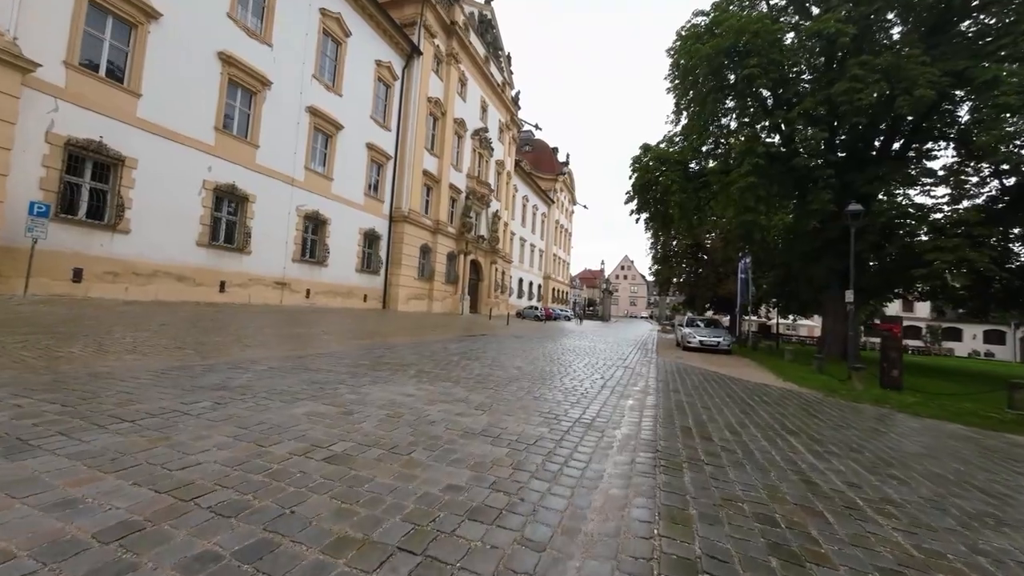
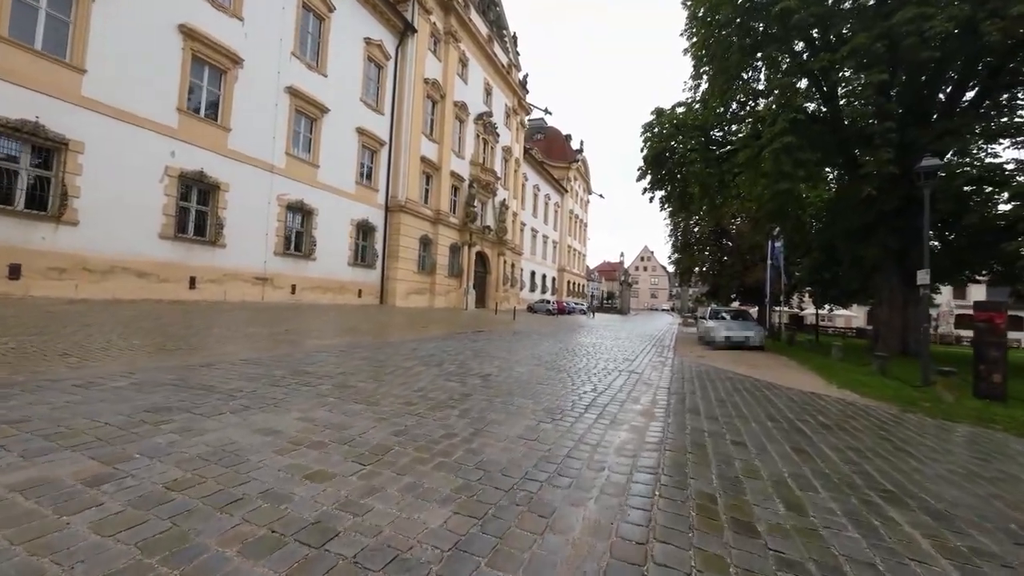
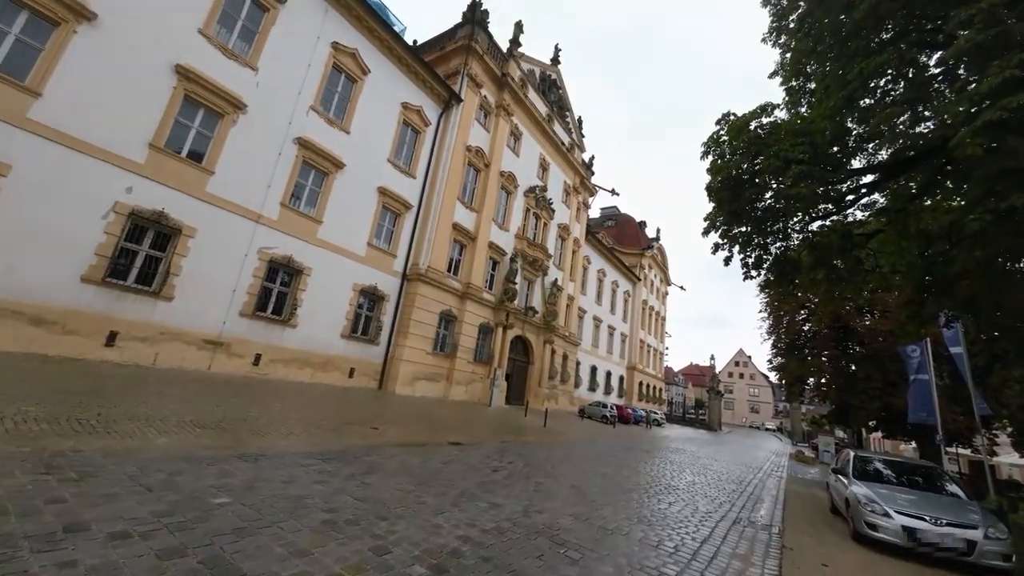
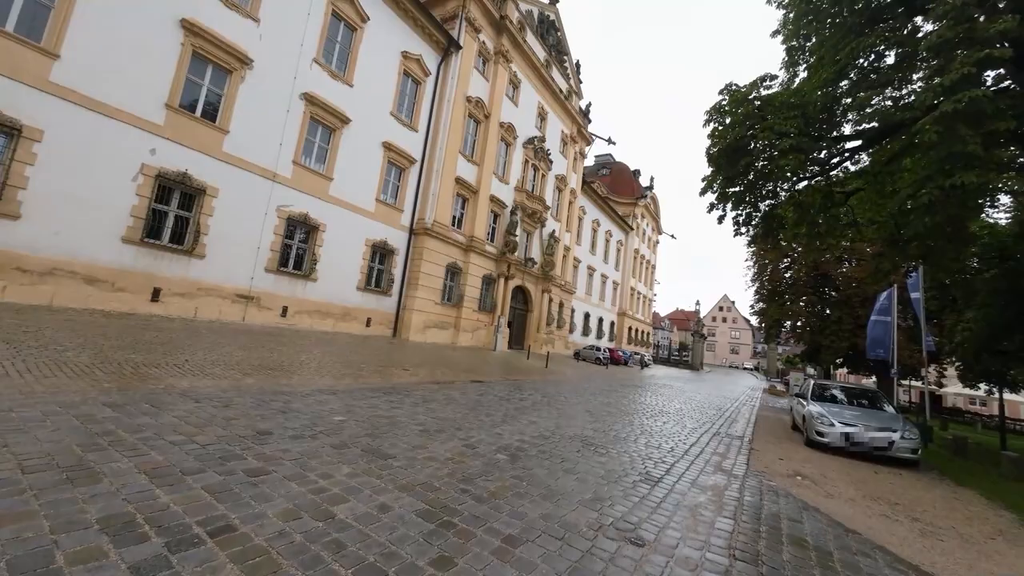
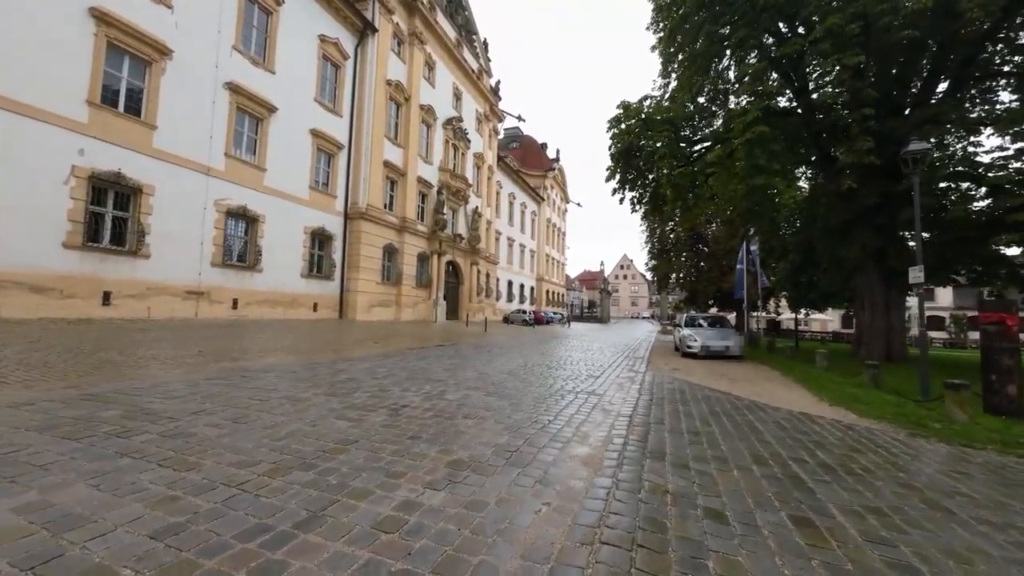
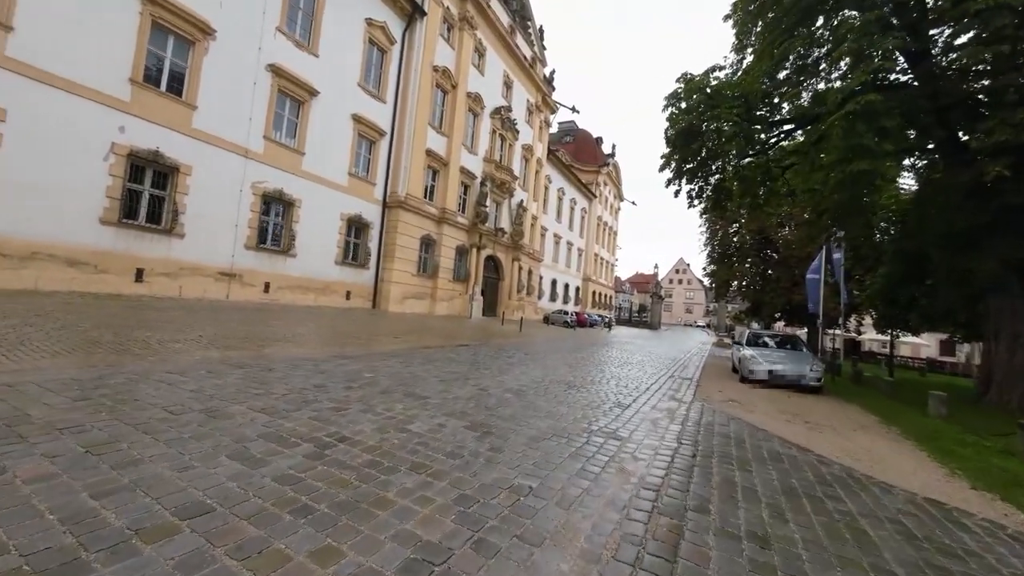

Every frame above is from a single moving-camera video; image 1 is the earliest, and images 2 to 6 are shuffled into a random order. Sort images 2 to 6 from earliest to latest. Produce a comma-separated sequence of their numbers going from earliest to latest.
2, 5, 6, 4, 3
